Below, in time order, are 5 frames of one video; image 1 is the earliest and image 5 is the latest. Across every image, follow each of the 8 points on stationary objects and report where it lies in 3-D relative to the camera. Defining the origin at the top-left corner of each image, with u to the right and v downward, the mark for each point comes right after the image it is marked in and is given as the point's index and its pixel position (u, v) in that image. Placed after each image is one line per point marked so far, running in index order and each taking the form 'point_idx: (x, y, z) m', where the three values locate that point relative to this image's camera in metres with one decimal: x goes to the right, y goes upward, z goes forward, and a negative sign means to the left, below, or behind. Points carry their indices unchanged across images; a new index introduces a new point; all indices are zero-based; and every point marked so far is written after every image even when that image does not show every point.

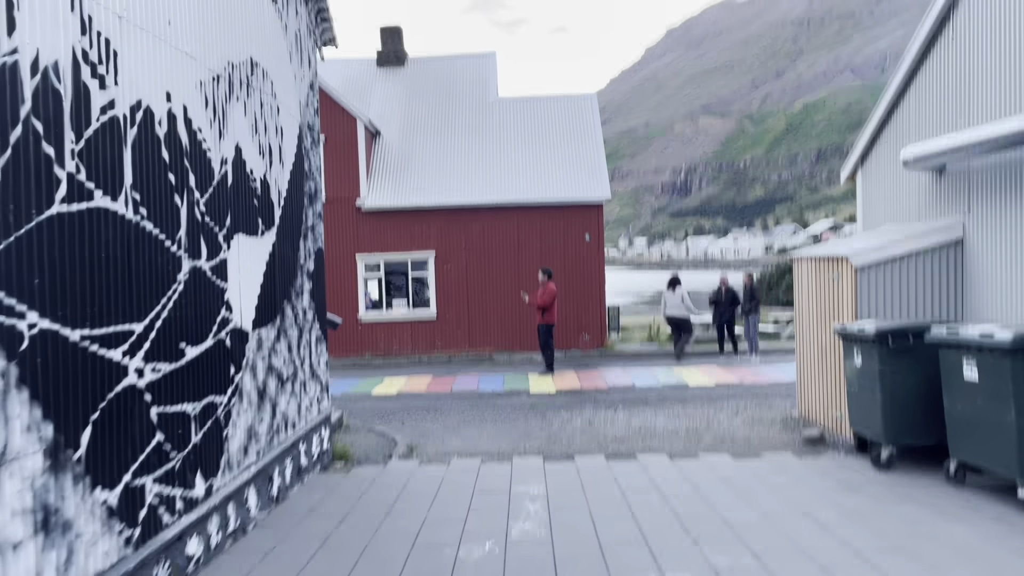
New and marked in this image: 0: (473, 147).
0: (-1.0, +3.5, +19.8) m
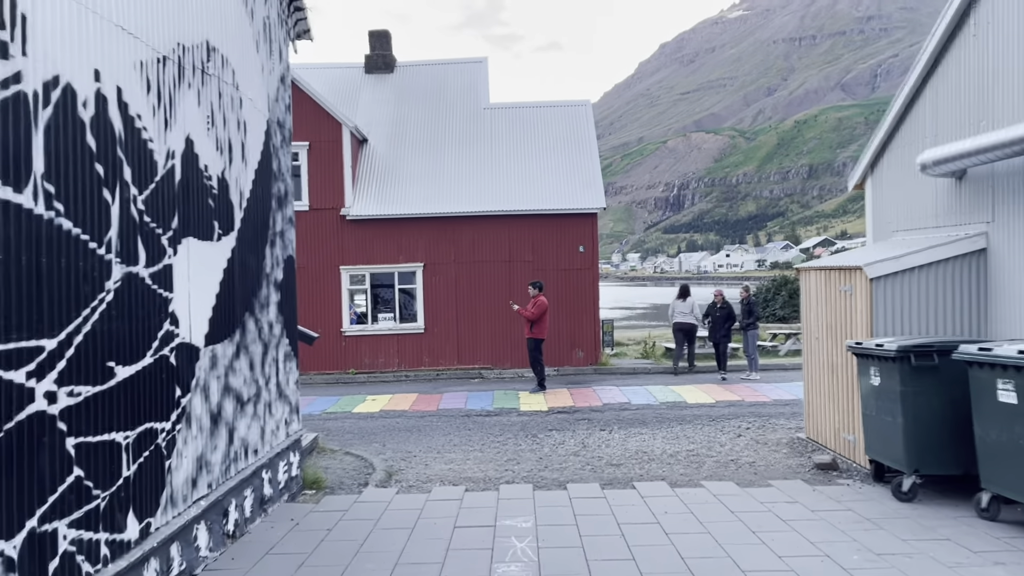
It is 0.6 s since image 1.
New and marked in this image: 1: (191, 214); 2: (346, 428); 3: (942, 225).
0: (-1.2, +3.2, +19.1) m
1: (-2.3, +0.5, +5.6) m
2: (-2.5, -2.1, +11.9) m
3: (+4.7, +0.7, +8.7) m
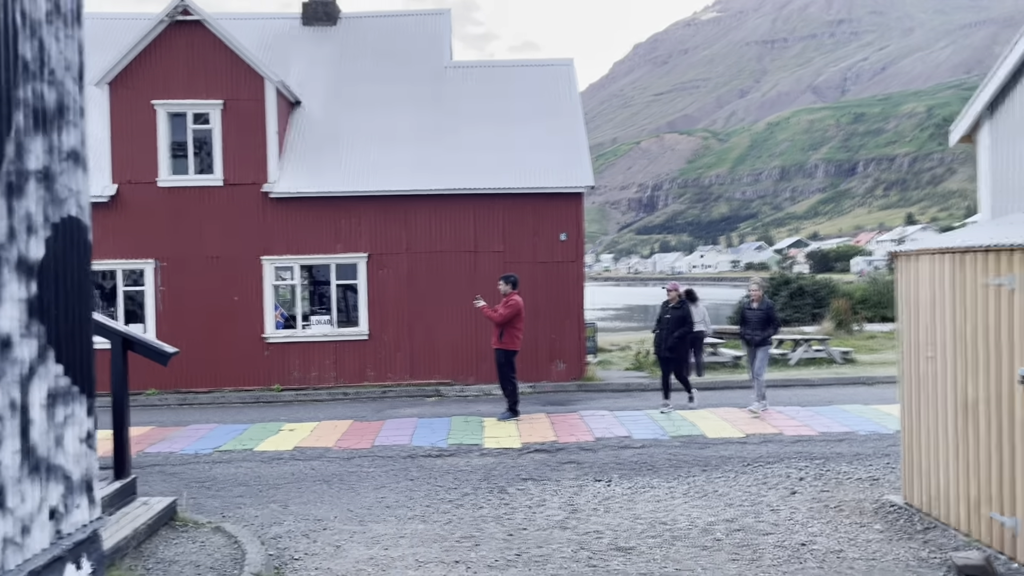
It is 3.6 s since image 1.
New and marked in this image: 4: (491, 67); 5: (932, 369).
0: (-1.9, +3.3, +15.8) m
1: (-2.5, +0.6, +2.2) m
2: (-2.9, -2.0, +8.5) m
3: (+4.4, +0.7, +5.6) m
4: (-0.4, +4.7, +17.0) m
5: (+3.2, -0.6, +6.2) m
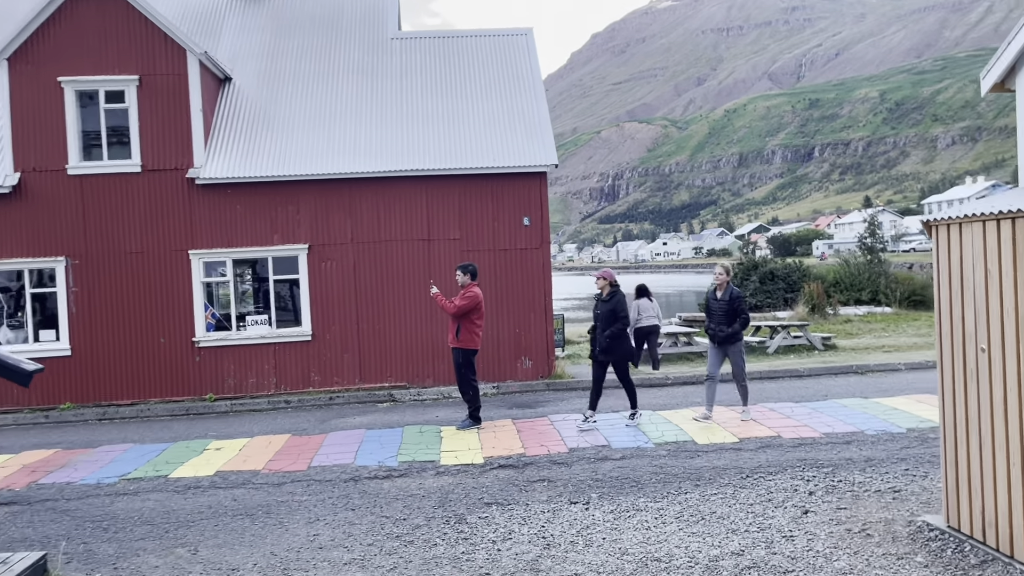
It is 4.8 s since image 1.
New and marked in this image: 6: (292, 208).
0: (-2.7, +3.4, +14.3) m
1: (-2.6, +0.6, +0.8) m
2: (-3.3, -2.0, +7.1) m
3: (+4.1, +0.9, +4.4) m
4: (-1.3, +4.9, +15.6) m
5: (+3.0, -0.5, +5.0) m
6: (-3.5, +1.3, +12.8) m
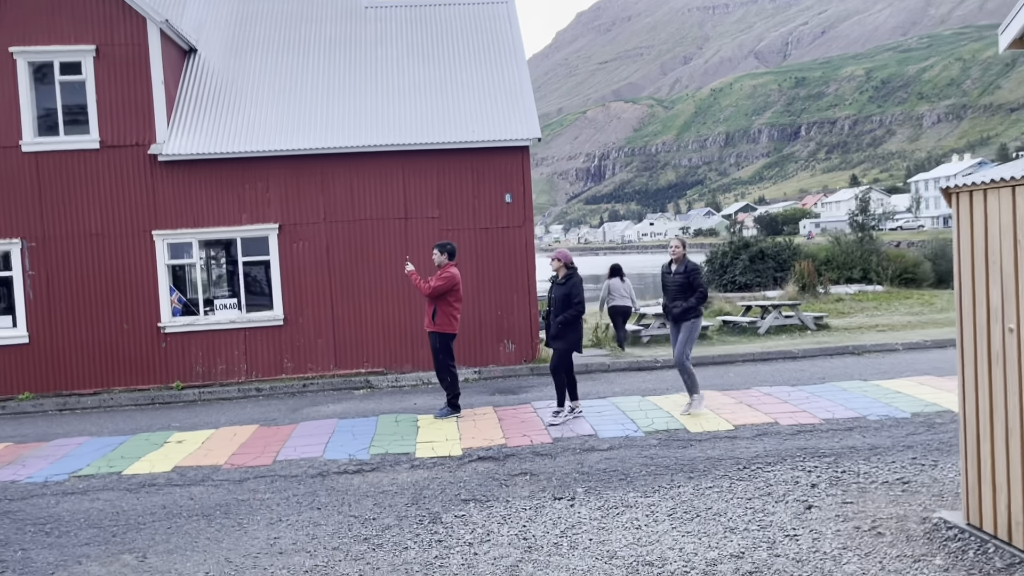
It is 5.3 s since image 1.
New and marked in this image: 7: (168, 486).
0: (-3.0, +3.7, +13.6) m
1: (-2.7, +0.6, +0.2) m
2: (-3.4, -1.9, +6.5) m
3: (+3.9, +1.1, +3.9) m
4: (-1.7, +5.2, +14.9) m
5: (+2.8, -0.3, +4.5) m
6: (-3.8, +1.6, +12.1) m
7: (-3.1, -1.8, +7.1) m
